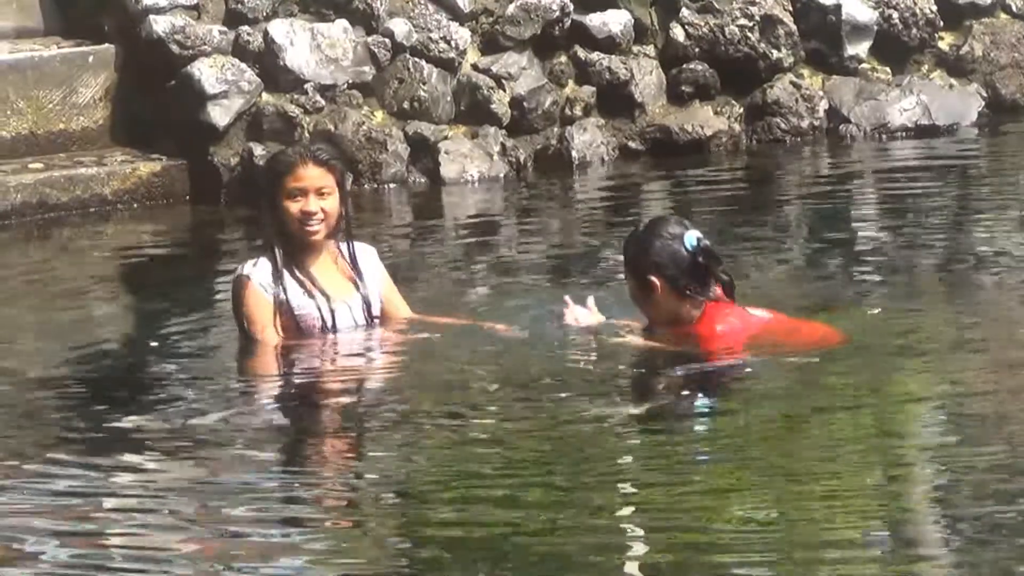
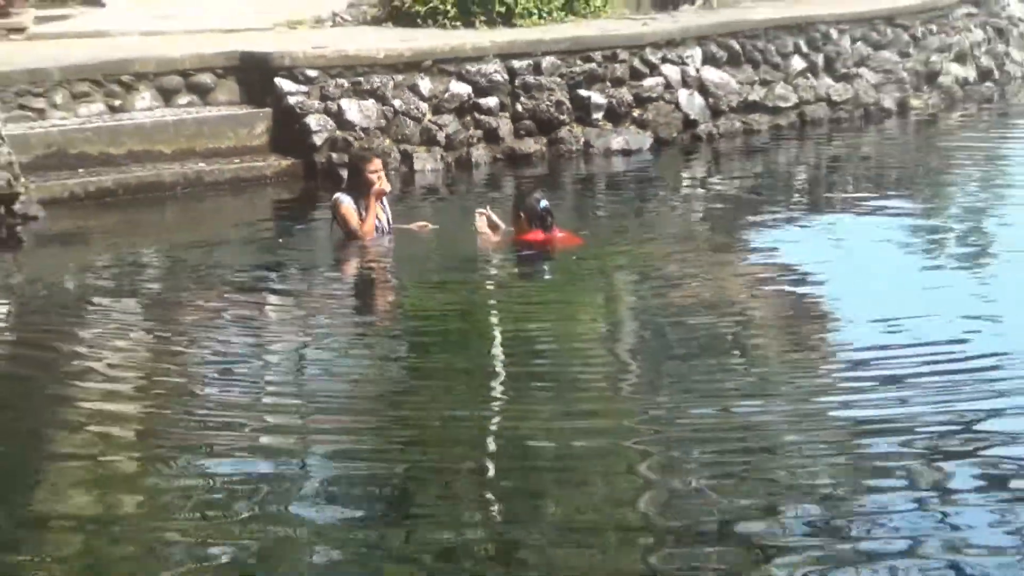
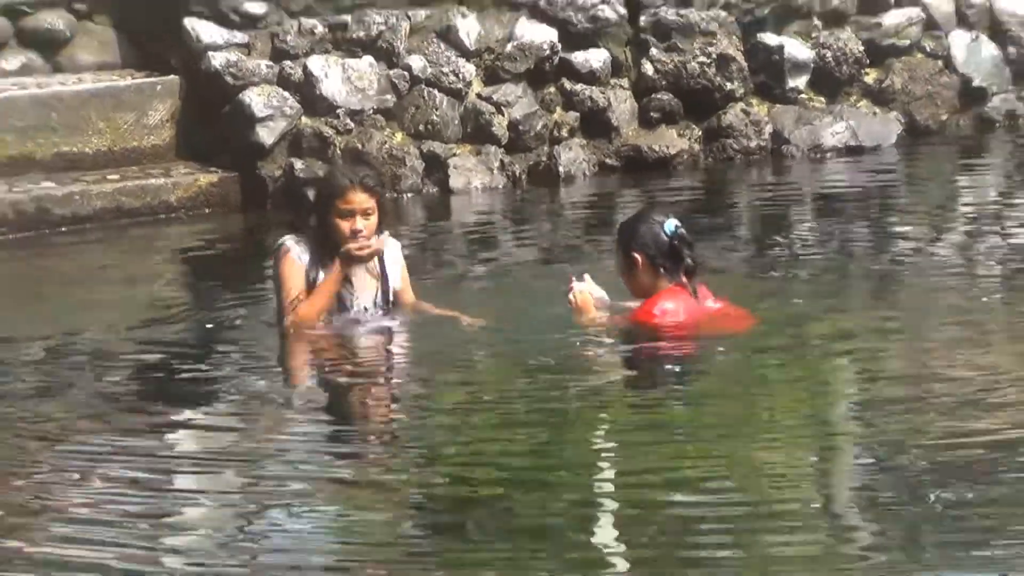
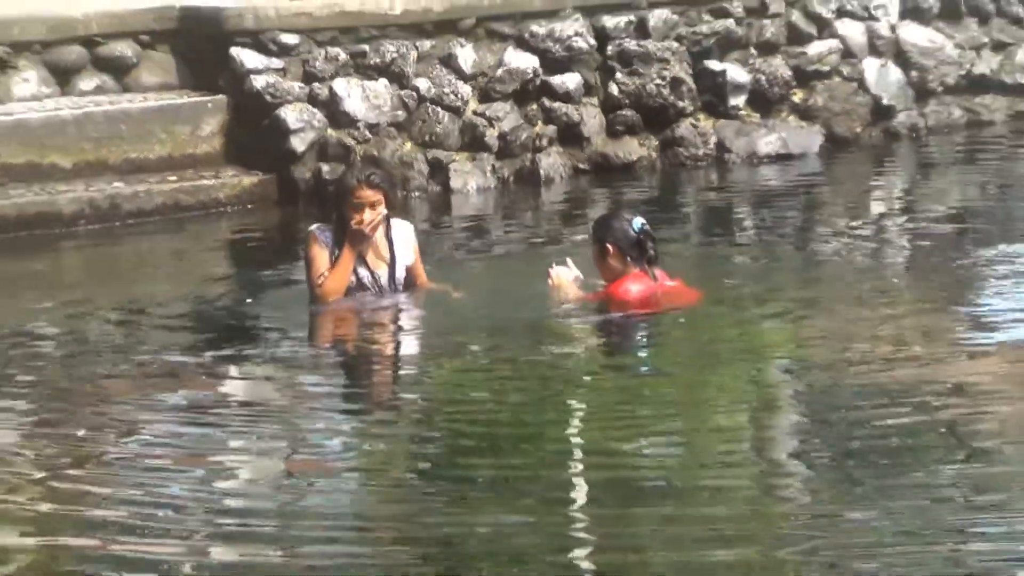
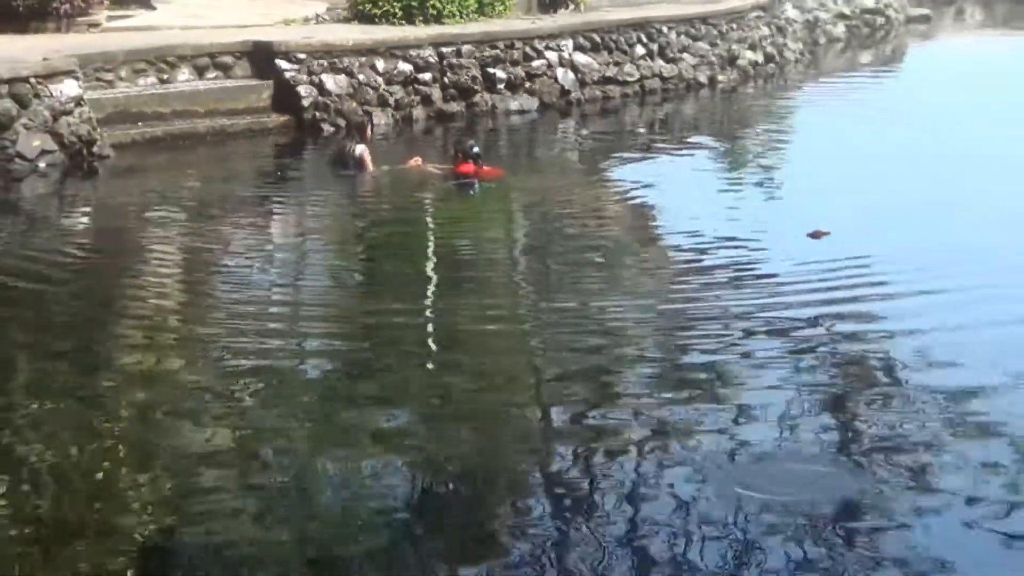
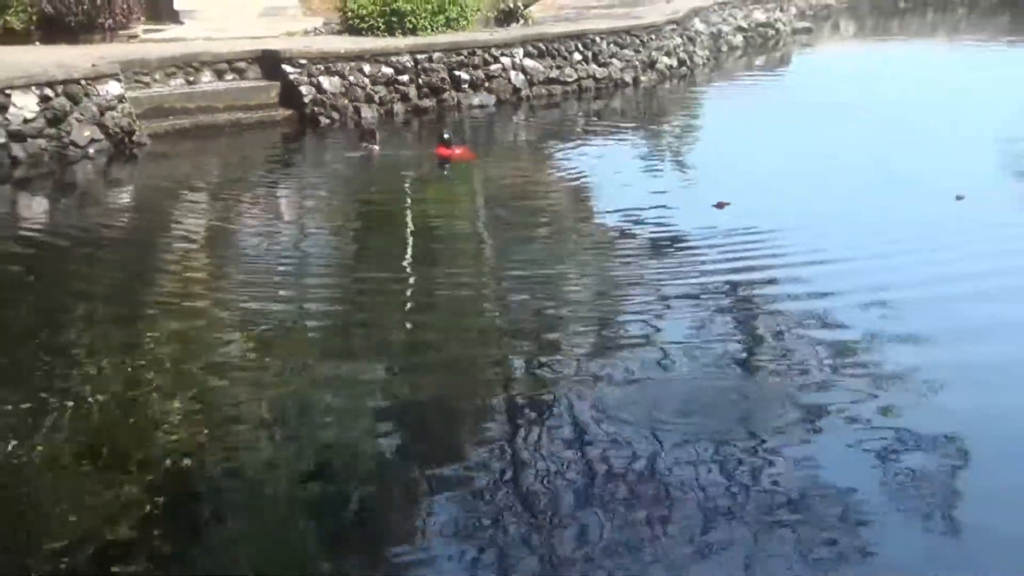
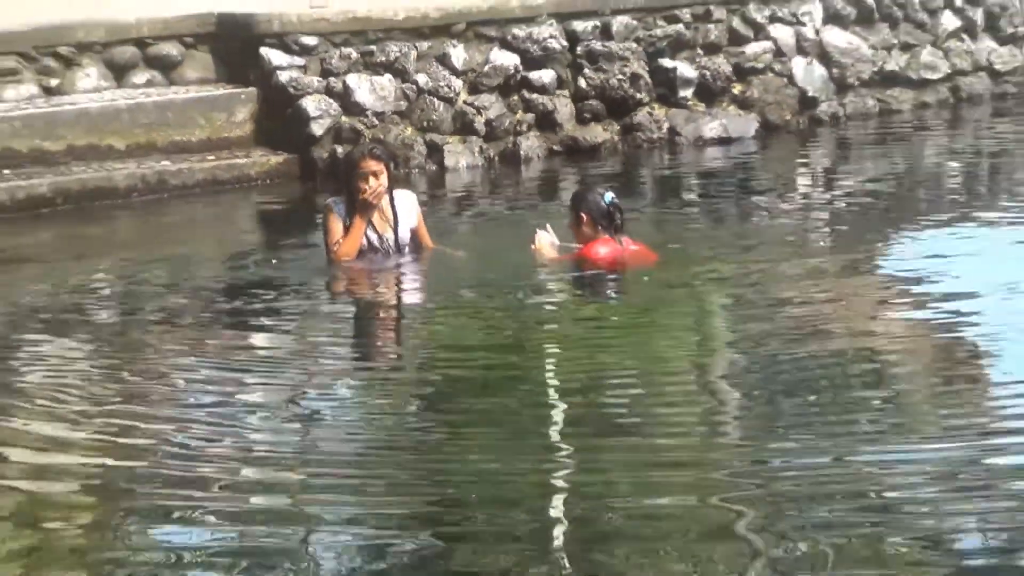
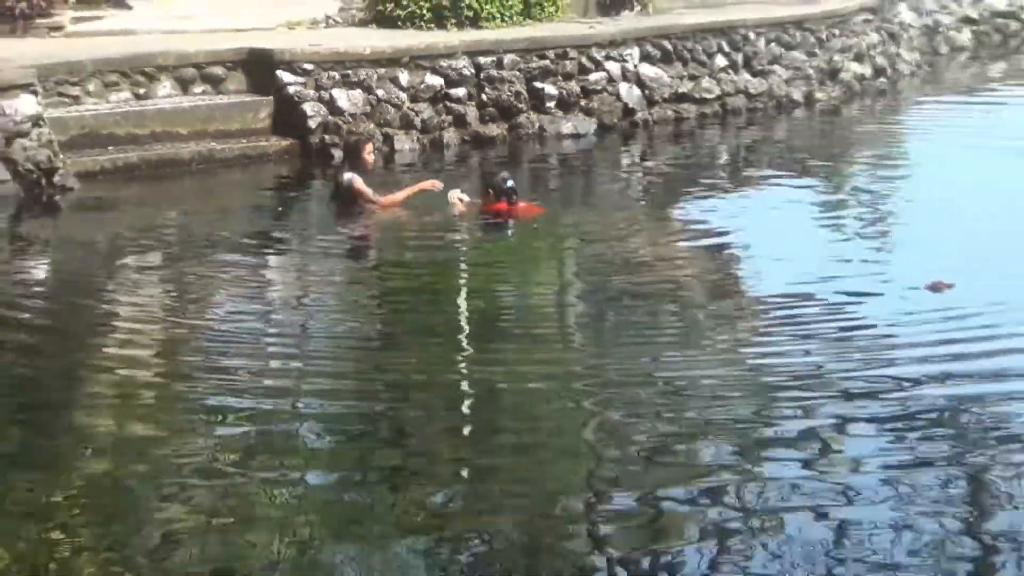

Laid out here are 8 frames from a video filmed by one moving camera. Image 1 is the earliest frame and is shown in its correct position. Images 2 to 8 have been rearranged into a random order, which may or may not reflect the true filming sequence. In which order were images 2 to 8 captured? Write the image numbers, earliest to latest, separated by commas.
3, 4, 7, 2, 8, 5, 6
